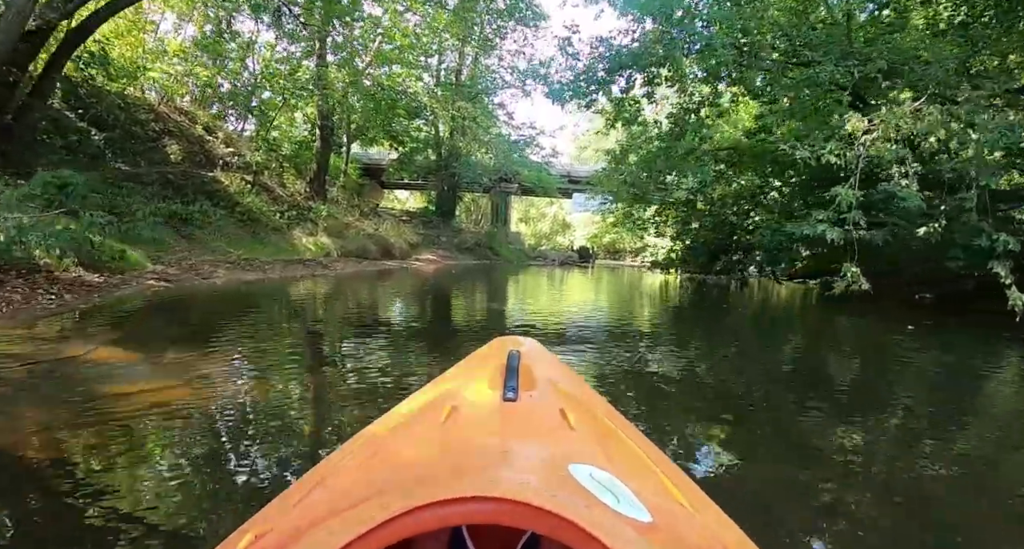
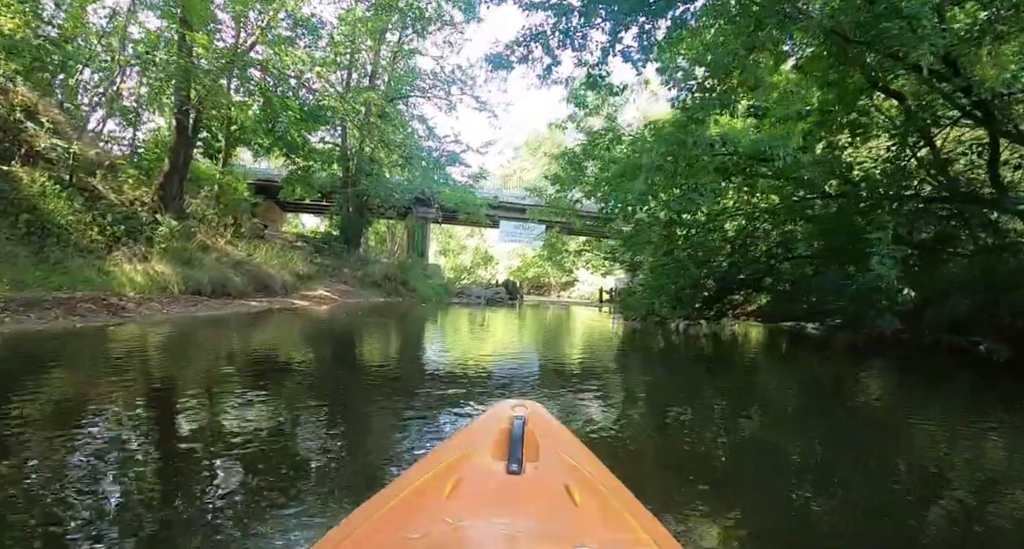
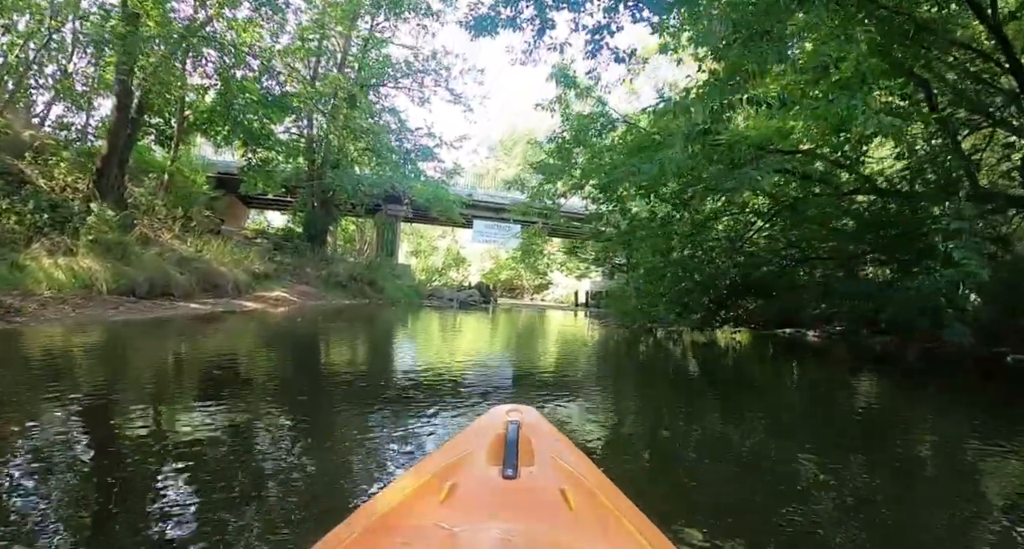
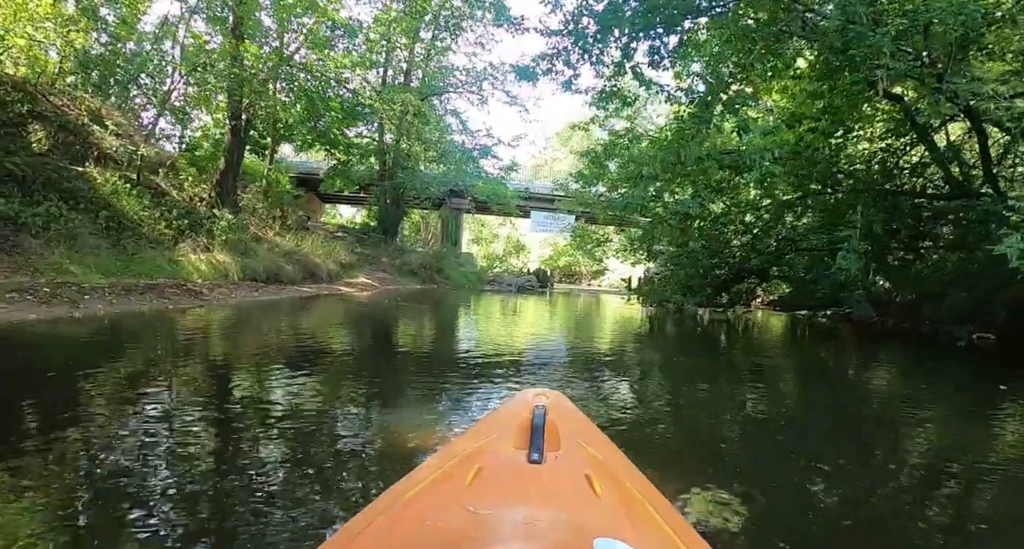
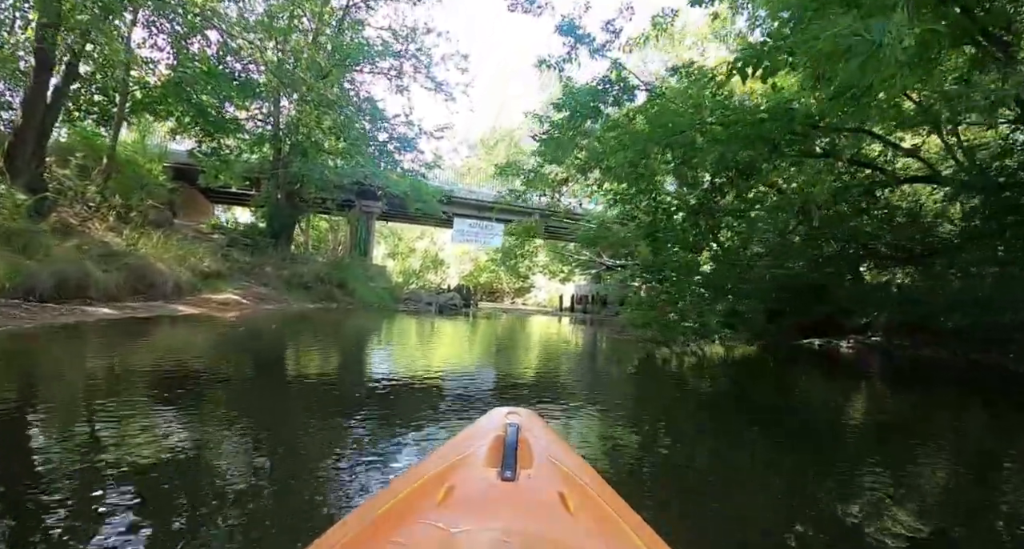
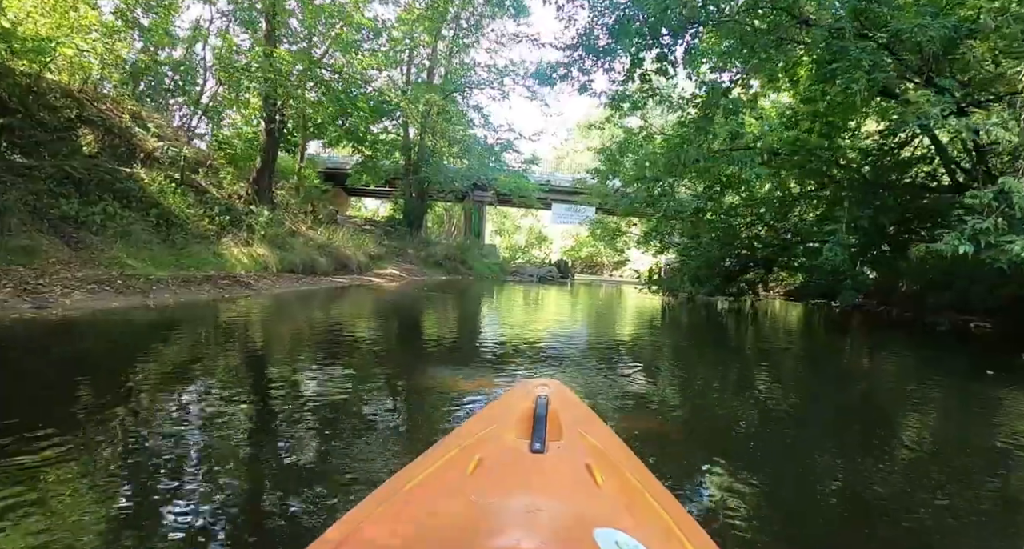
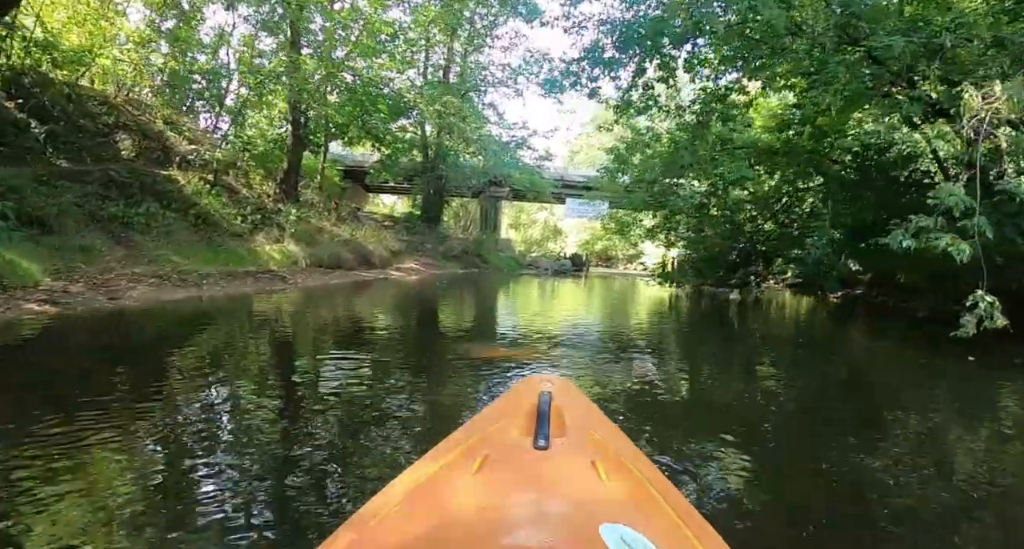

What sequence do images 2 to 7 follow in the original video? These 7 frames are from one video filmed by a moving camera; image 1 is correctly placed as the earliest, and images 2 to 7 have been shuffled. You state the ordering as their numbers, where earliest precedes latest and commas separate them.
7, 6, 4, 2, 3, 5
